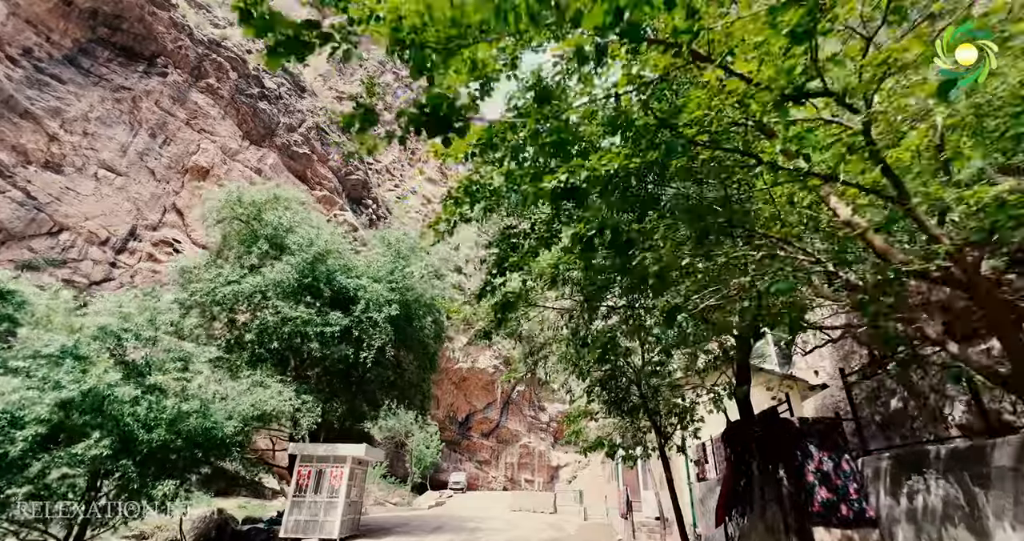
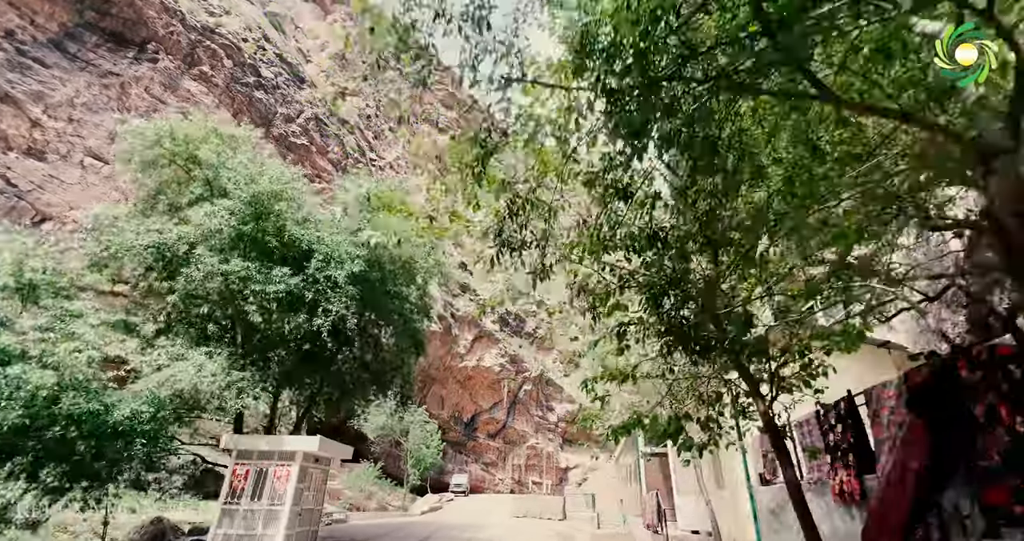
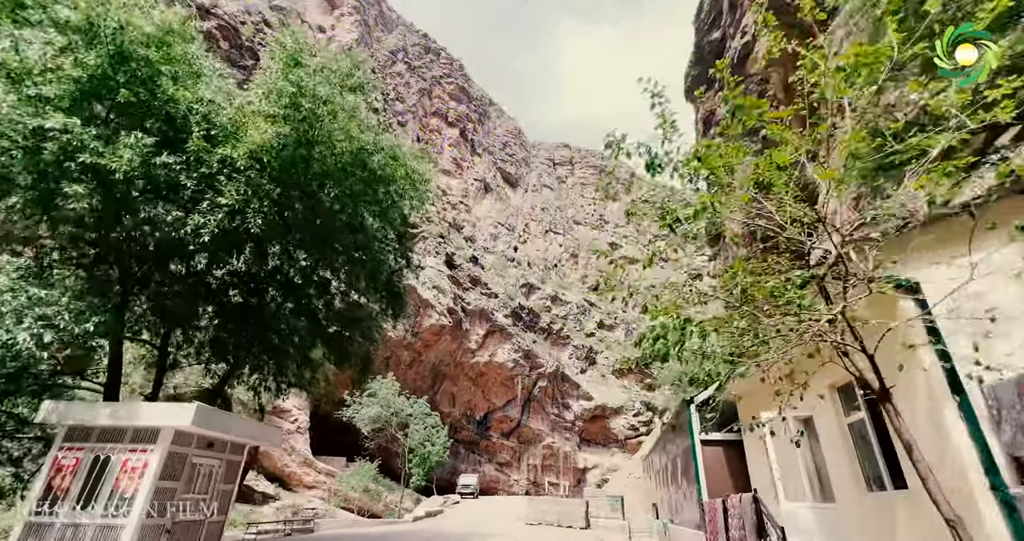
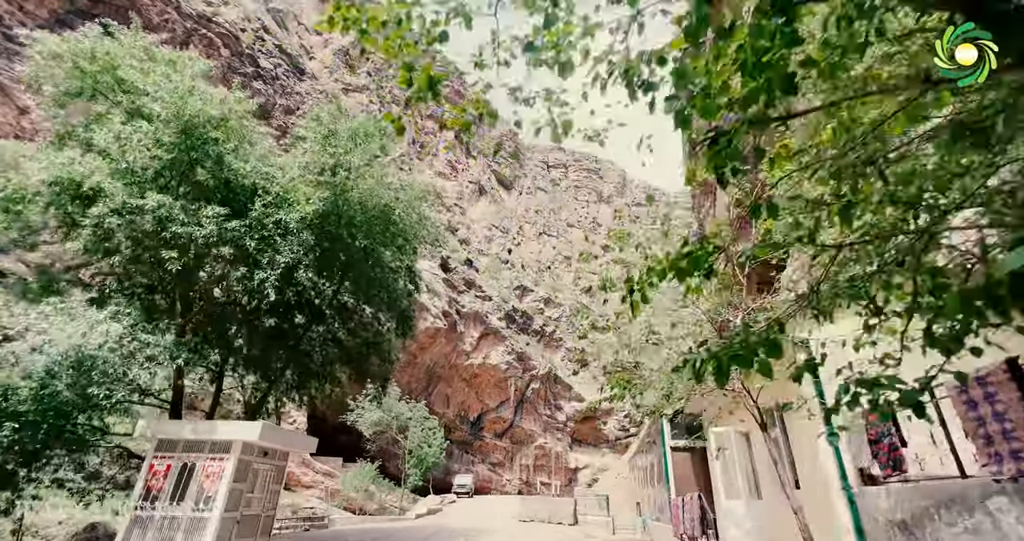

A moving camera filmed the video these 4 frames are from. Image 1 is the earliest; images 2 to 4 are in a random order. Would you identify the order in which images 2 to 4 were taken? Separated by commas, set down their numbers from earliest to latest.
2, 4, 3
